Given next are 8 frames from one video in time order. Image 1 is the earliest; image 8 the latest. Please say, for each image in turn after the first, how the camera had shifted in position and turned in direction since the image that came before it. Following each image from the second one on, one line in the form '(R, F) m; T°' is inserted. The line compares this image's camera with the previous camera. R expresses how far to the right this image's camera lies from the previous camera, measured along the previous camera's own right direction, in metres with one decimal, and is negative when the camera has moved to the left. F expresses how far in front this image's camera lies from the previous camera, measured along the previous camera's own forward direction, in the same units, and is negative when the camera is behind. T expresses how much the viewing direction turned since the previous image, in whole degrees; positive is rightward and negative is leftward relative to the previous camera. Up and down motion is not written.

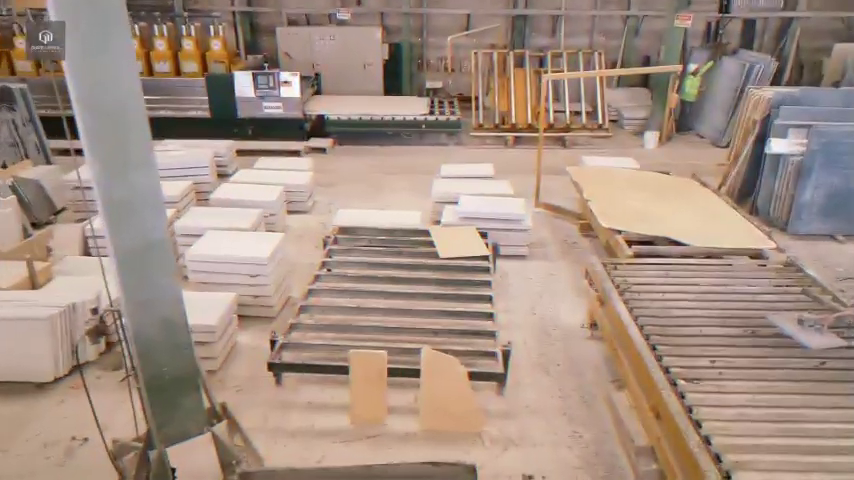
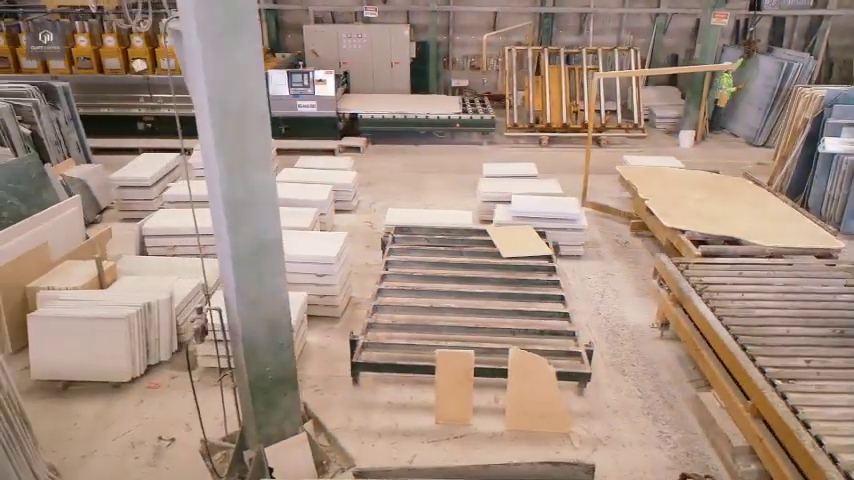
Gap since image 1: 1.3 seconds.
(-1.9, 0.0) m; 0°
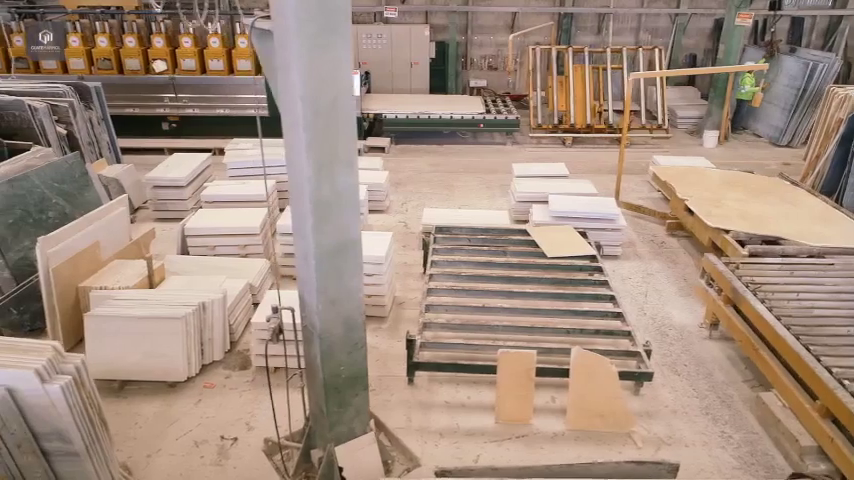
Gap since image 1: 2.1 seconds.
(-1.3, 0.0) m; 0°
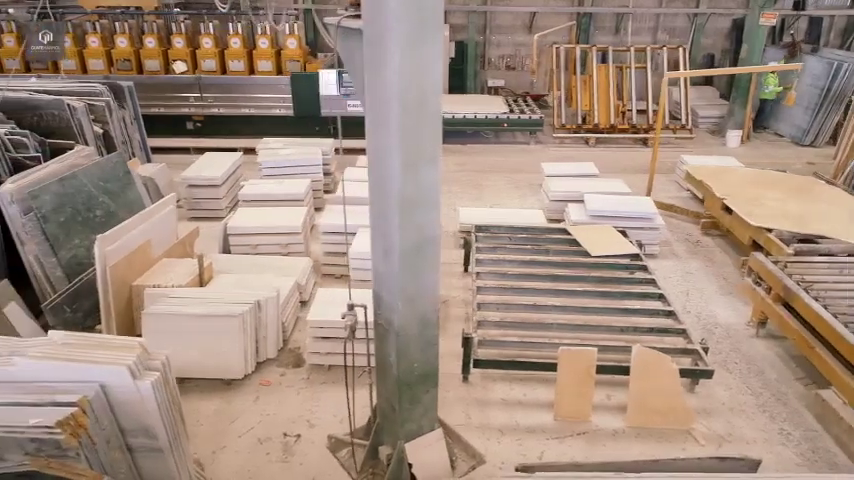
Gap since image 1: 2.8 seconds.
(-1.3, 0.0) m; 0°
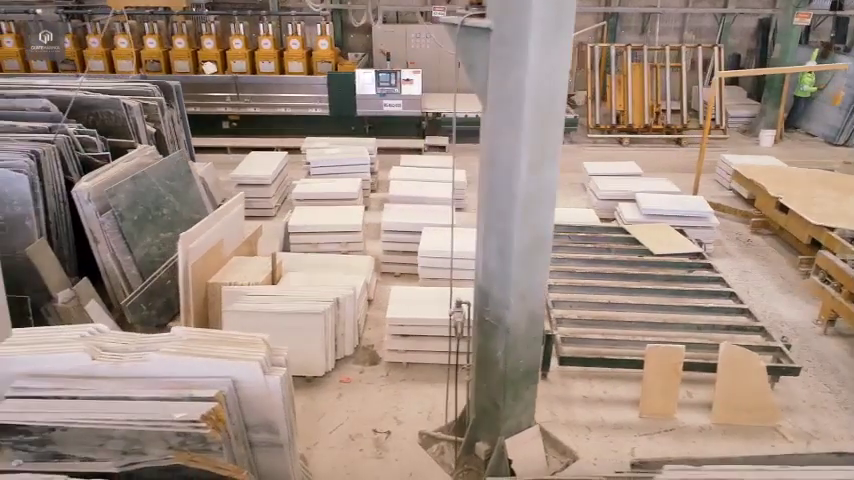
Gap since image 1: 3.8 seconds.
(-1.9, 0.0) m; 0°
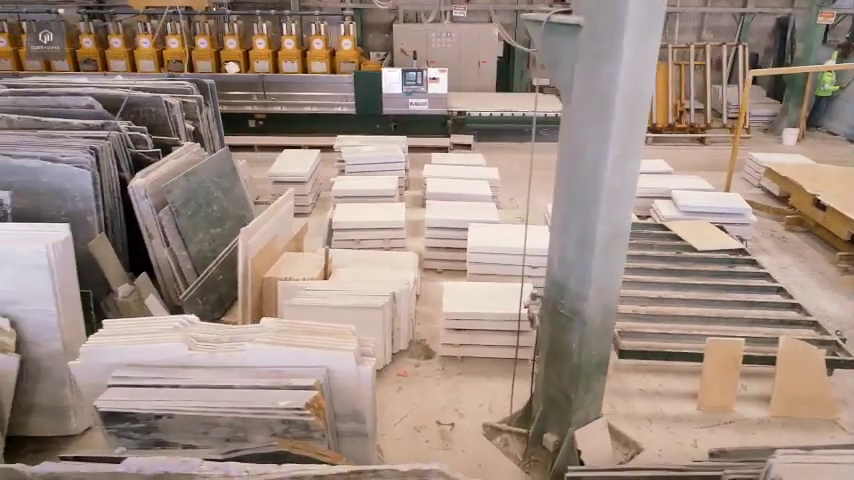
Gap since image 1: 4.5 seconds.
(-1.4, 0.0) m; 0°
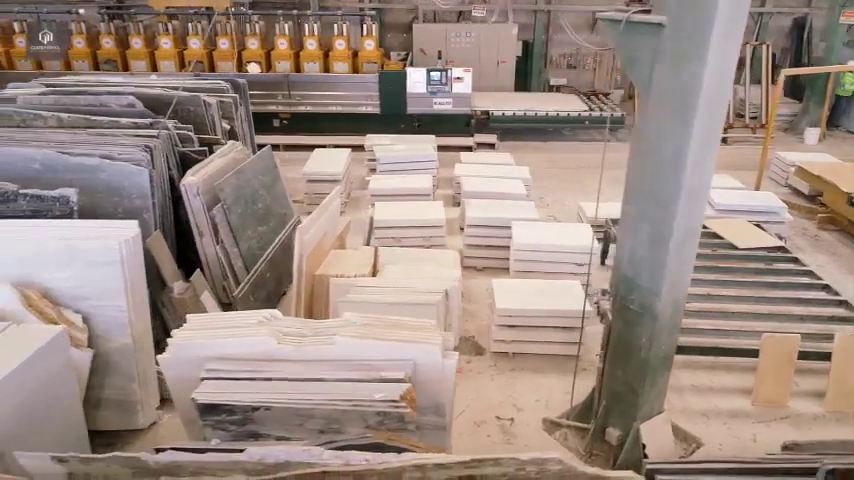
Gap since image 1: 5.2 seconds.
(-1.3, 0.0) m; 0°
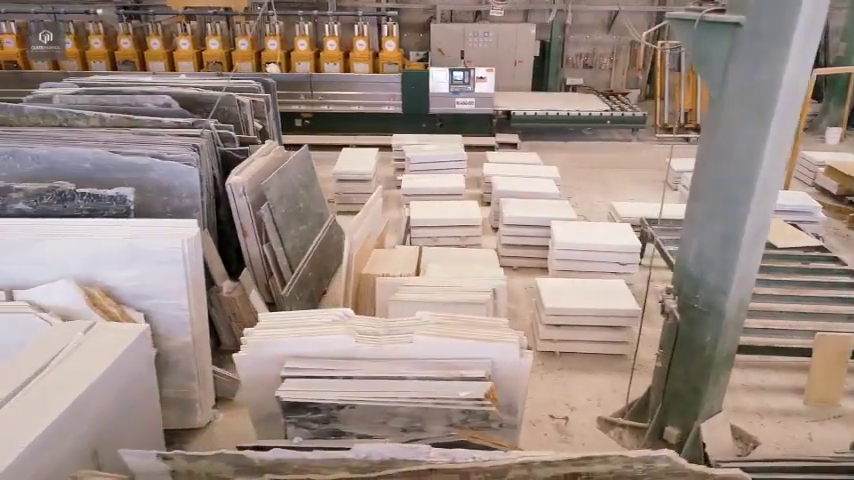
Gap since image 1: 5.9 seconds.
(-1.2, 0.0) m; 0°
